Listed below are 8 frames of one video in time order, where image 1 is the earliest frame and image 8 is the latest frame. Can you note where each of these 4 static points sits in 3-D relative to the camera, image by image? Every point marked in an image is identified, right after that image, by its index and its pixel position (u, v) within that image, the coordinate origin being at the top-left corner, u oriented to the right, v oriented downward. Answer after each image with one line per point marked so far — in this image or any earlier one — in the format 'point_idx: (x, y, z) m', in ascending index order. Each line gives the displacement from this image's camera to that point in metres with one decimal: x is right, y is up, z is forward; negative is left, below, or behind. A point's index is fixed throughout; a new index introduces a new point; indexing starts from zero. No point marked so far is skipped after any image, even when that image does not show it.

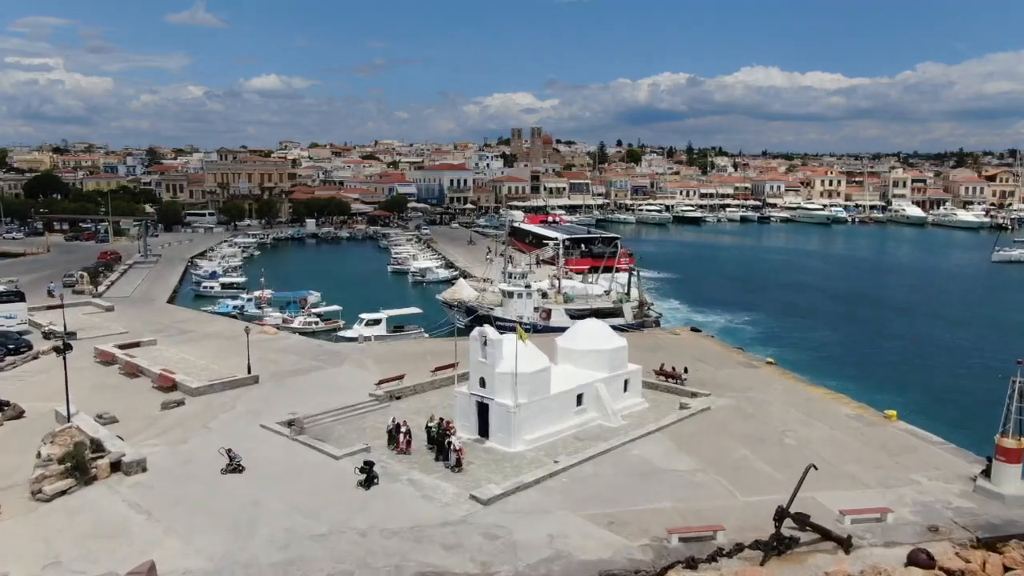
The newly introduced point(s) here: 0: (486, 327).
0: (-0.6, -0.8, +17.0) m
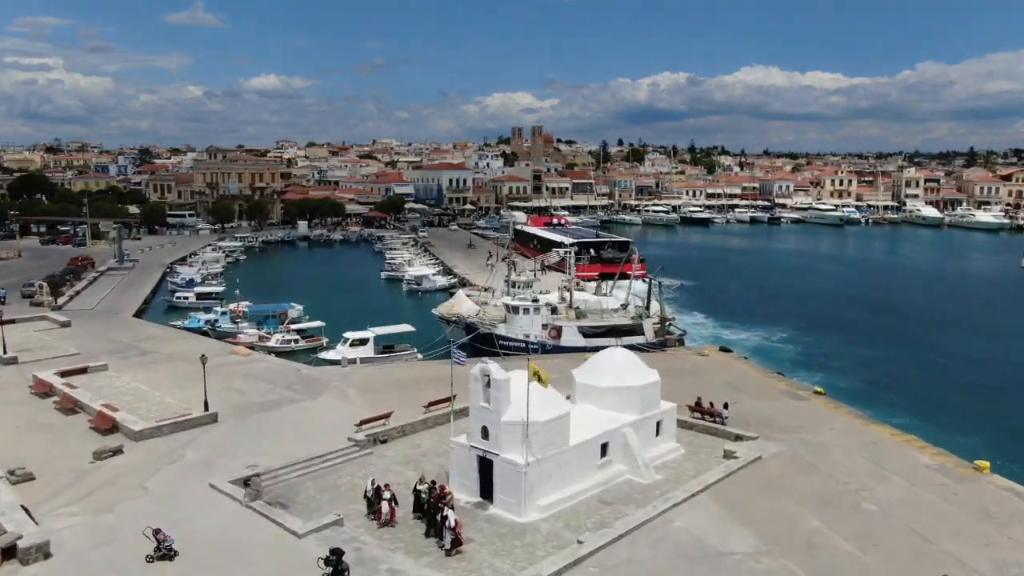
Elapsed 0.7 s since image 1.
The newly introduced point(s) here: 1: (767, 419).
0: (-0.4, -1.3, +13.6) m
1: (+5.8, -3.0, +18.3) m
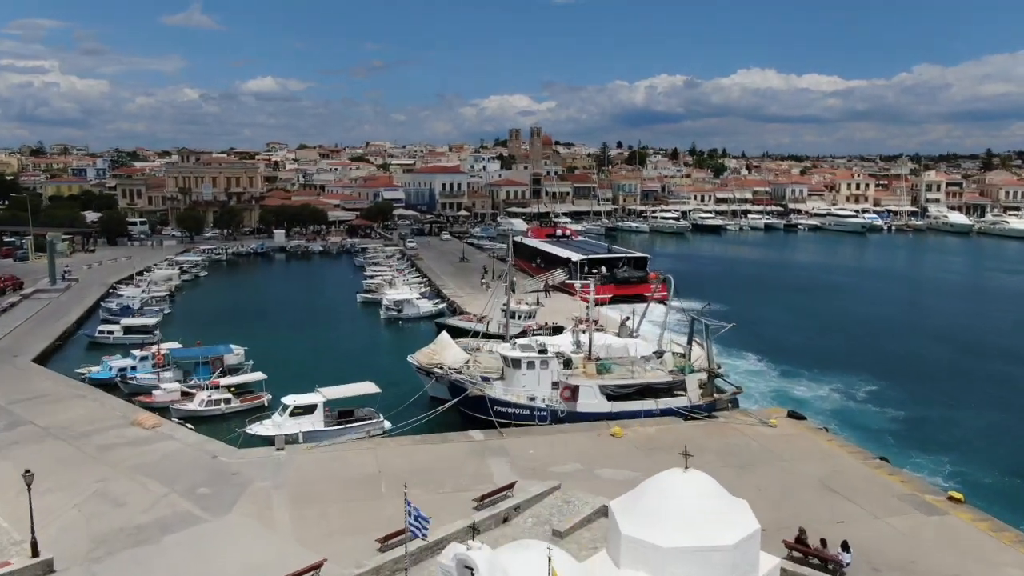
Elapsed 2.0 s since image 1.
0: (-0.4, -2.3, +7.2) m
1: (+5.8, -4.0, +11.9) m
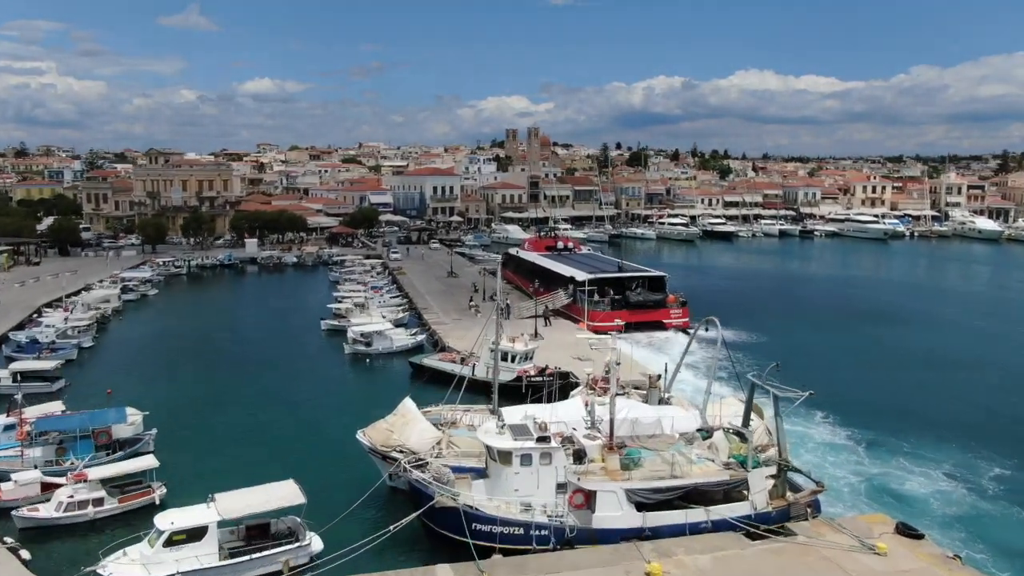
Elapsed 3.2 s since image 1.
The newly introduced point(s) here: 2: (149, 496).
0: (-0.5, -3.3, +1.3) m
1: (+5.6, -5.0, +6.1) m
2: (-6.7, -3.8, +14.8) m
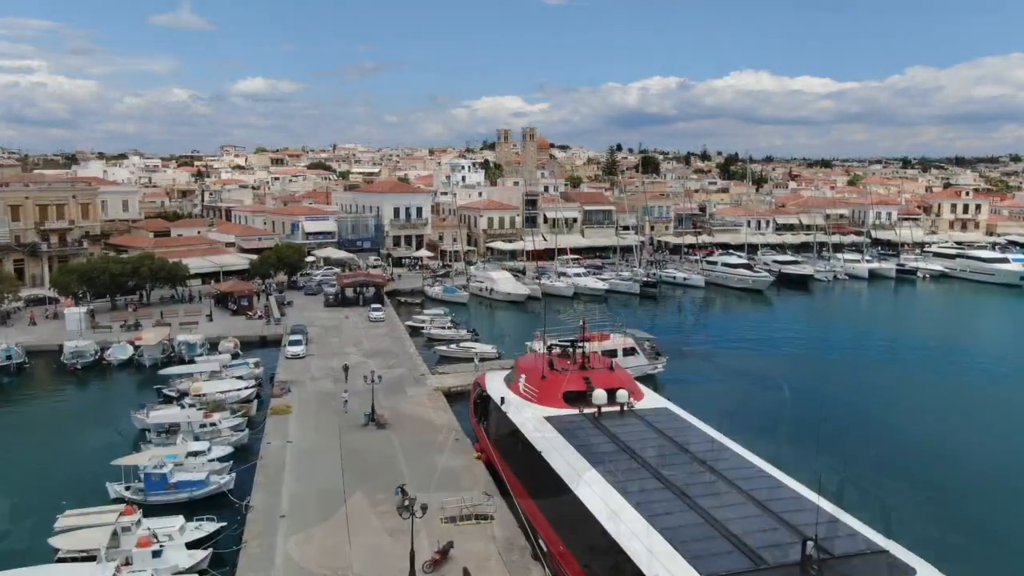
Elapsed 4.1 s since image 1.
0: (-0.4, -4.2, -3.0) m
1: (+5.8, -5.9, +1.7) m
2: (-6.7, -4.7, +10.4) m
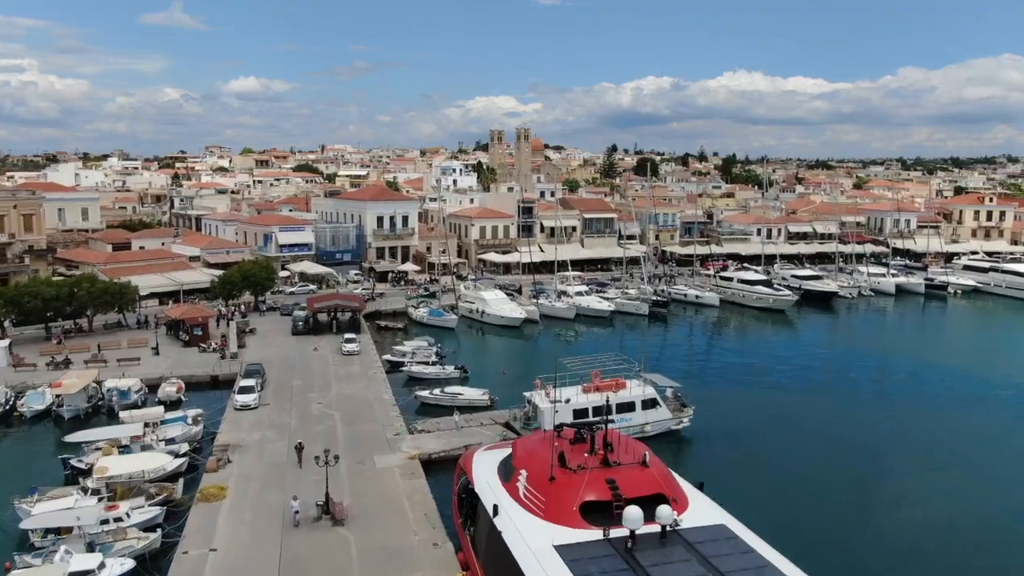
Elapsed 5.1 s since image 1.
0: (-0.3, -5.3, -8.0) m
1: (+5.8, -7.0, -3.2) m
2: (-6.7, -5.8, +5.4) m
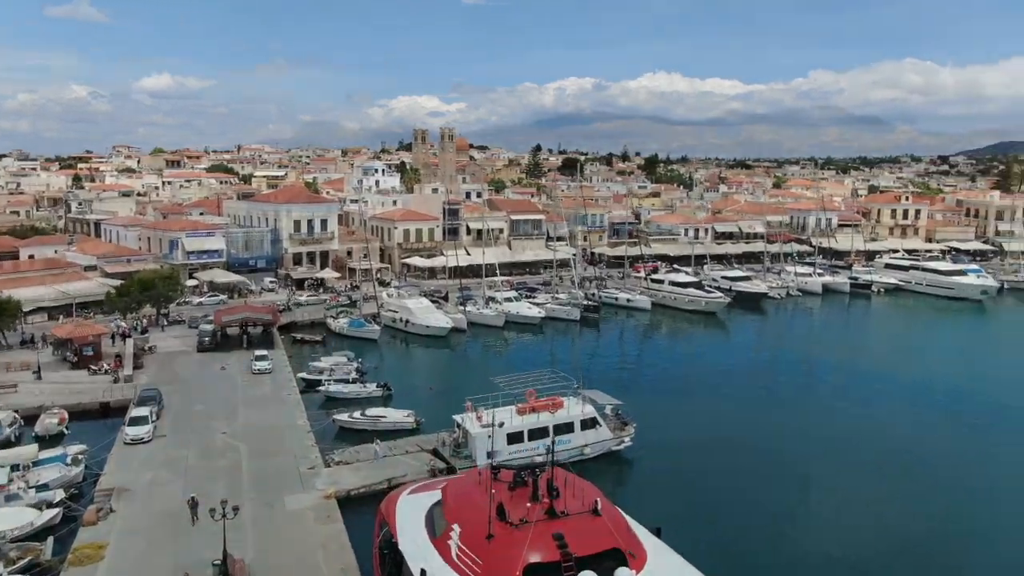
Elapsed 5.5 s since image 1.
0: (+0.7, -5.6, -9.9) m
1: (+6.4, -7.2, -4.6) m
2: (-6.9, -6.3, +2.8) m
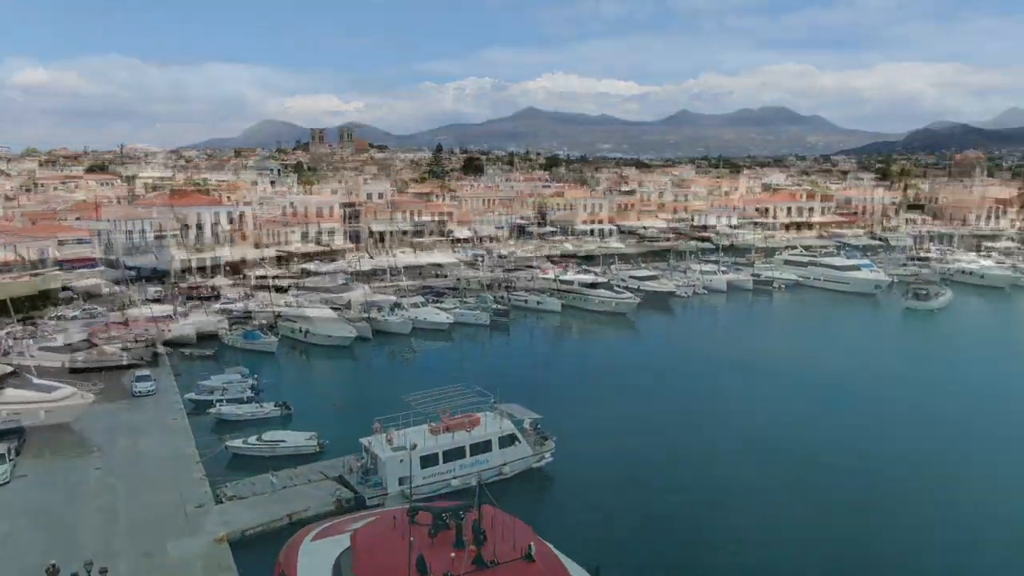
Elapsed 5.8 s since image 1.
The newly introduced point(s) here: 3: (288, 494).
0: (+2.3, -5.8, -11.3) m
1: (+7.4, -7.3, -5.3) m
2: (-6.7, -6.6, +0.5) m
3: (-4.9, -4.3, +17.9) m
